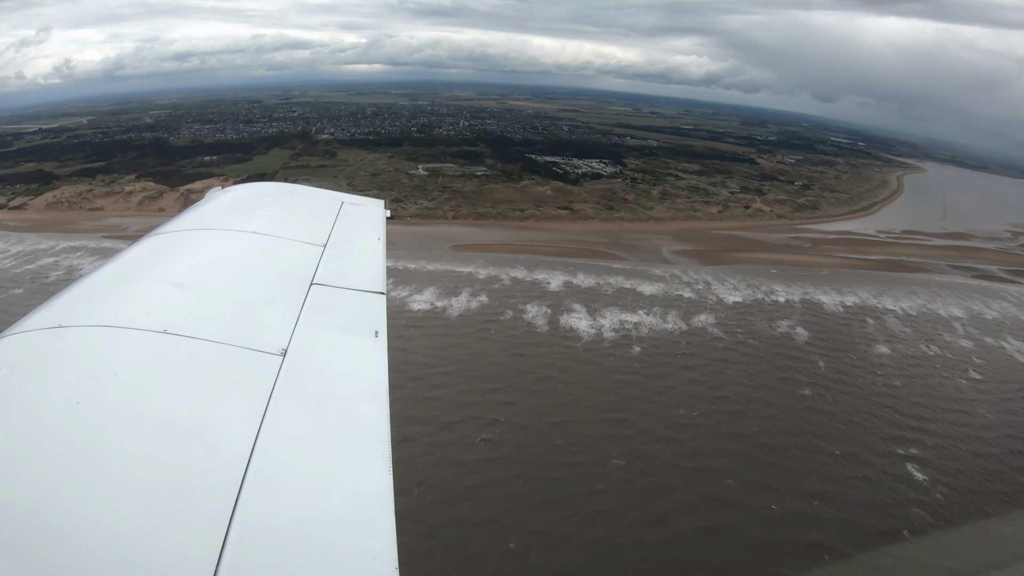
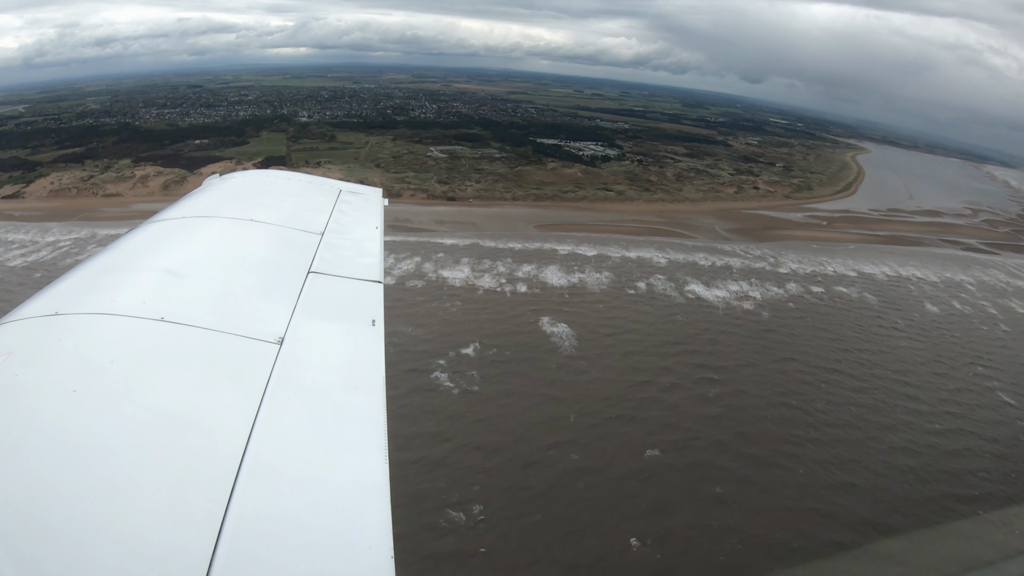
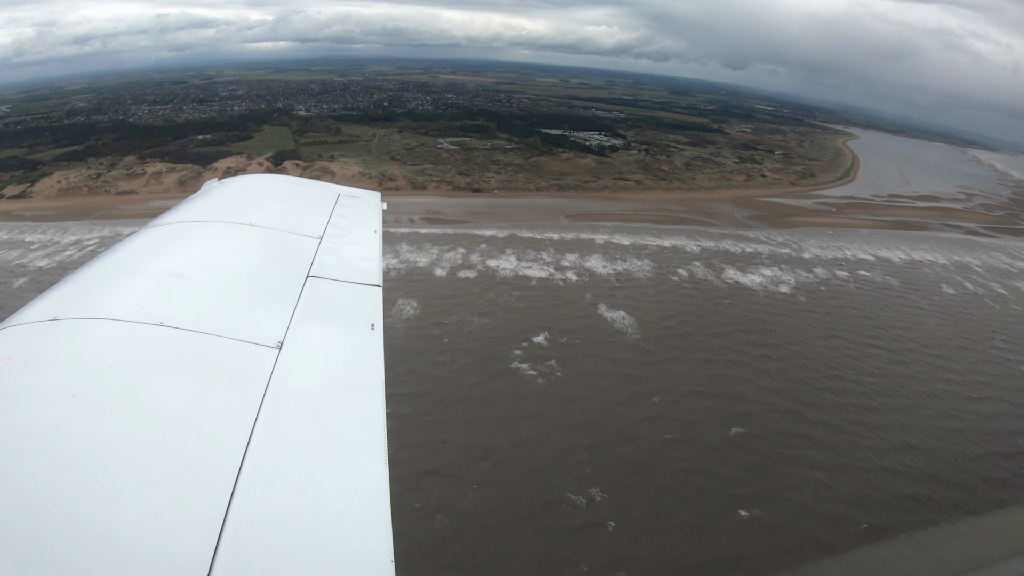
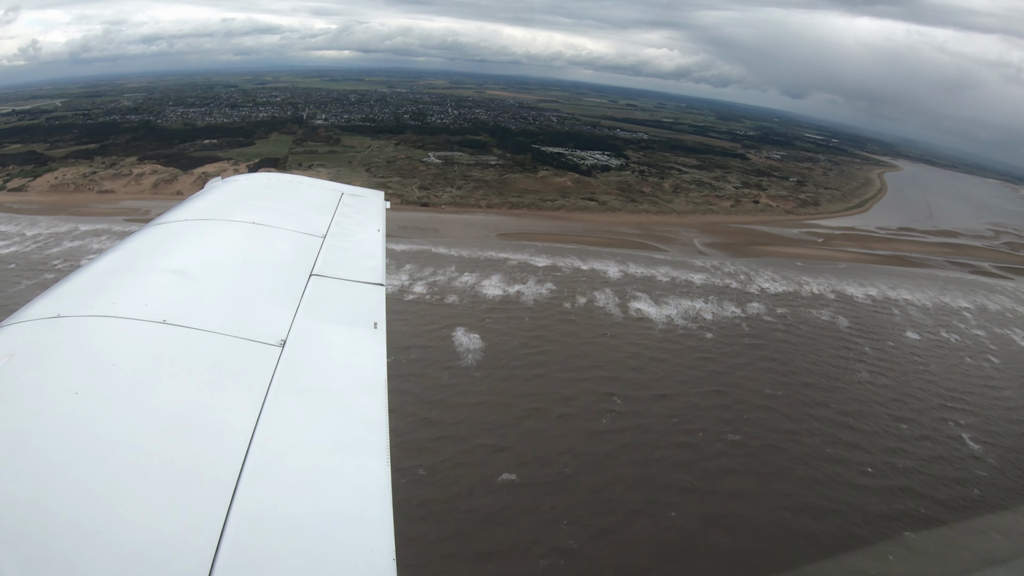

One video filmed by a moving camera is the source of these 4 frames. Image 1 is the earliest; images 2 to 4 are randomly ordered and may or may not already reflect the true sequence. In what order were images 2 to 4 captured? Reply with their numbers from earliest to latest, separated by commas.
4, 2, 3
